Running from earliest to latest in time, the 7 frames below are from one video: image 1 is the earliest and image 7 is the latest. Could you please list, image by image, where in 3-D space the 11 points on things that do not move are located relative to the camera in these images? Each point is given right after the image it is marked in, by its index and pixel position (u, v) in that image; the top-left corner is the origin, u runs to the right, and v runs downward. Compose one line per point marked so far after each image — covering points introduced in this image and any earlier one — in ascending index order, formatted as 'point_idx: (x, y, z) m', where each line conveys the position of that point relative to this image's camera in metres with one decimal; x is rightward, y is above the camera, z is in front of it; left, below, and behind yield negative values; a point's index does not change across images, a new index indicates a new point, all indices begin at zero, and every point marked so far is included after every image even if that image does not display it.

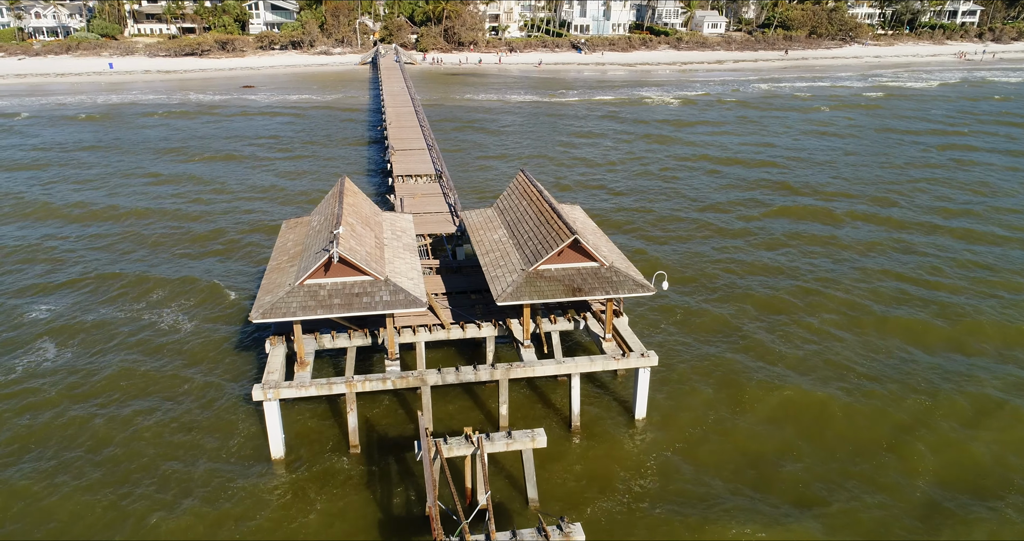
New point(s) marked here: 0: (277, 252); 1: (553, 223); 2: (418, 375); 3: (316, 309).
0: (-6.8, +0.5, +18.7) m
1: (+1.1, +1.3, +18.2) m
2: (-2.4, -2.7, +16.9) m
3: (-4.7, -1.0, +15.7) m
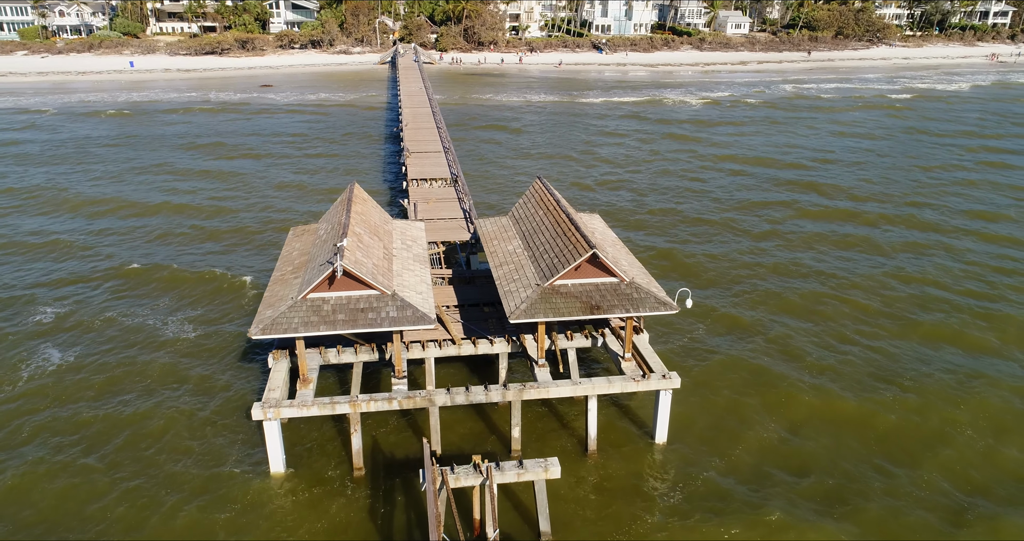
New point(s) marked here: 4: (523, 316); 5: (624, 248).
0: (-6.4, +0.2, +17.9) m
1: (+1.6, +0.9, +17.3) m
2: (-2.1, -3.1, +16.0) m
3: (-4.4, -1.3, +14.9) m
4: (+0.3, -1.1, +16.1) m
5: (+3.4, +0.6, +19.7) m
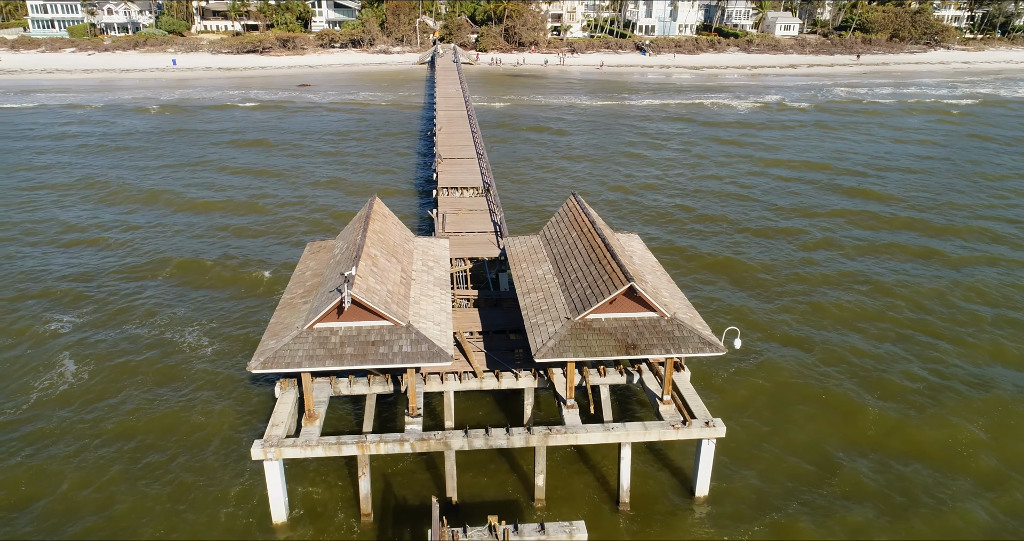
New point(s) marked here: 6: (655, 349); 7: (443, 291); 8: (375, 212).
0: (-5.6, -0.3, +16.7) m
1: (+2.3, +0.2, +15.6) m
2: (-1.6, -3.7, +14.5) m
3: (-3.9, -1.9, +13.5) m
4: (+0.9, -1.9, +14.4) m
5: (+4.2, -0.2, +17.9) m
6: (+3.2, -1.8, +14.6) m
7: (-1.8, -0.5, +16.5) m
8: (-3.8, +1.6, +18.3) m
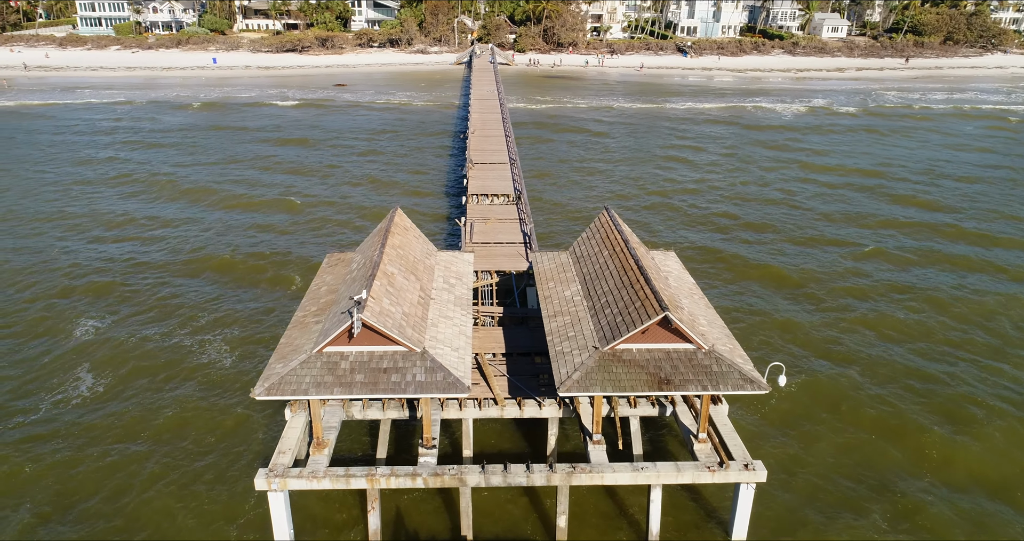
0: (-5.0, -0.7, +15.9) m
1: (+2.8, -0.4, +14.4) m
2: (-1.2, -4.2, +13.5) m
3: (-3.5, -2.3, +12.6) m
4: (+1.3, -2.4, +13.3) m
5: (+4.9, -0.8, +16.6) m
6: (+3.7, -2.4, +13.3) m
7: (-1.2, -1.0, +15.5) m
8: (-3.1, +1.2, +17.4) m
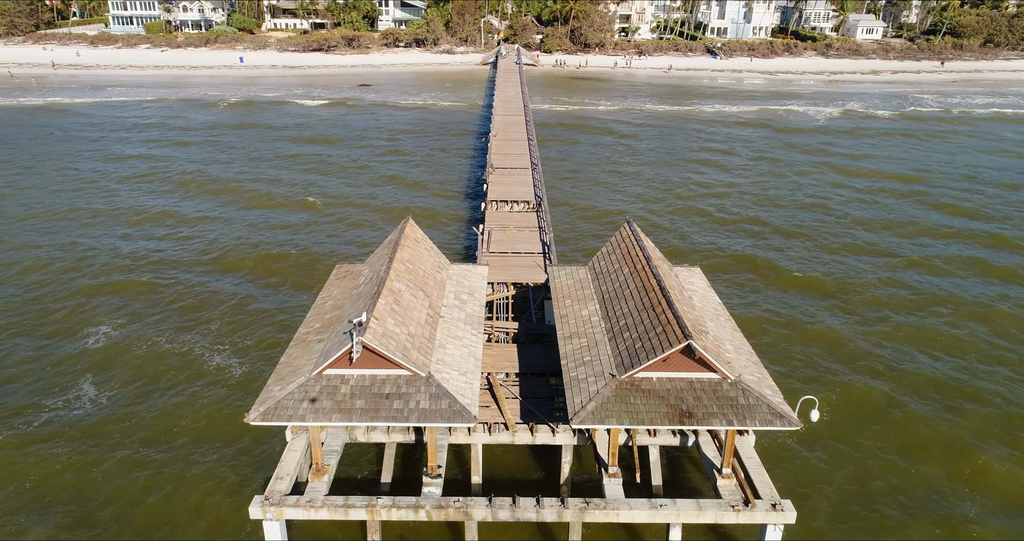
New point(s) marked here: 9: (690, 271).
0: (-4.7, -1.0, +15.2) m
1: (+3.1, -0.9, +13.4) m
2: (-1.0, -4.6, +12.7) m
3: (-3.3, -2.6, +11.9) m
4: (+1.5, -2.8, +12.4) m
5: (+5.2, -1.3, +15.6) m
6: (+3.8, -2.8, +12.3) m
7: (-0.9, -1.4, +14.7) m
8: (-2.7, +0.9, +16.6) m
9: (+5.3, 0.0, +19.1) m
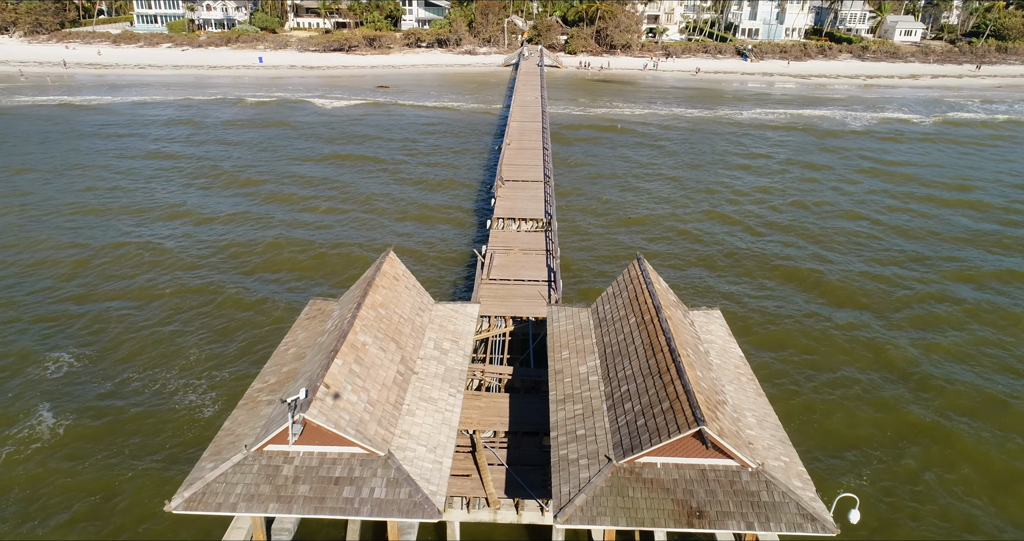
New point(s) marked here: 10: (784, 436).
0: (-4.9, -1.9, +13.3) m
1: (+2.7, -1.9, +11.3) m
2: (-1.4, -5.5, +10.7) m
3: (-3.7, -3.5, +10.0) m
4: (+1.1, -3.8, +10.3) m
5: (+5.0, -2.4, +13.4) m
6: (+3.4, -3.9, +10.1) m
7: (-1.2, -2.3, +12.7) m
8: (-2.9, 0.0, +14.7) m
9: (+5.1, -1.1, +16.8) m
10: (+5.5, -3.3, +13.1) m
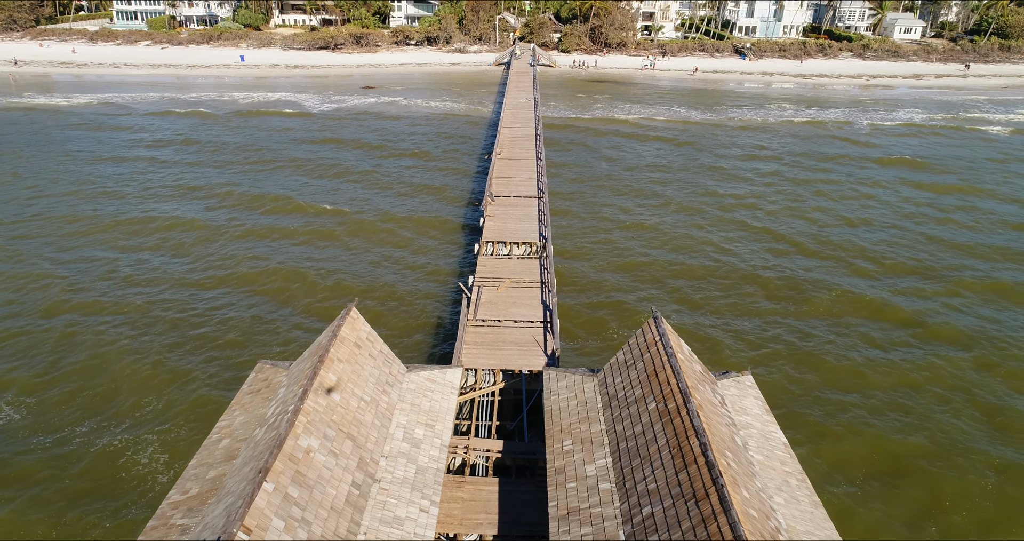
0: (-5.1, -3.1, +10.5) m
1: (+2.6, -3.1, +8.5) m
2: (-1.6, -6.7, +8.0) m
3: (-3.9, -4.8, +7.2) m
4: (+0.9, -5.0, +7.6) m
5: (+4.8, -3.5, +10.7) m
6: (+3.3, -5.1, +7.4) m
7: (-1.3, -3.5, +9.9) m
8: (-3.1, -1.2, +11.9) m
9: (+4.9, -2.3, +14.1) m
10: (+5.3, -4.4, +10.4) m
